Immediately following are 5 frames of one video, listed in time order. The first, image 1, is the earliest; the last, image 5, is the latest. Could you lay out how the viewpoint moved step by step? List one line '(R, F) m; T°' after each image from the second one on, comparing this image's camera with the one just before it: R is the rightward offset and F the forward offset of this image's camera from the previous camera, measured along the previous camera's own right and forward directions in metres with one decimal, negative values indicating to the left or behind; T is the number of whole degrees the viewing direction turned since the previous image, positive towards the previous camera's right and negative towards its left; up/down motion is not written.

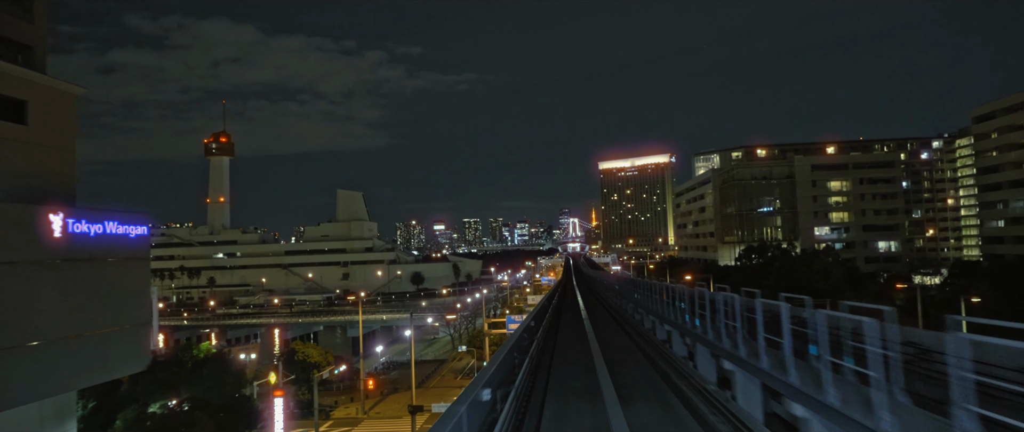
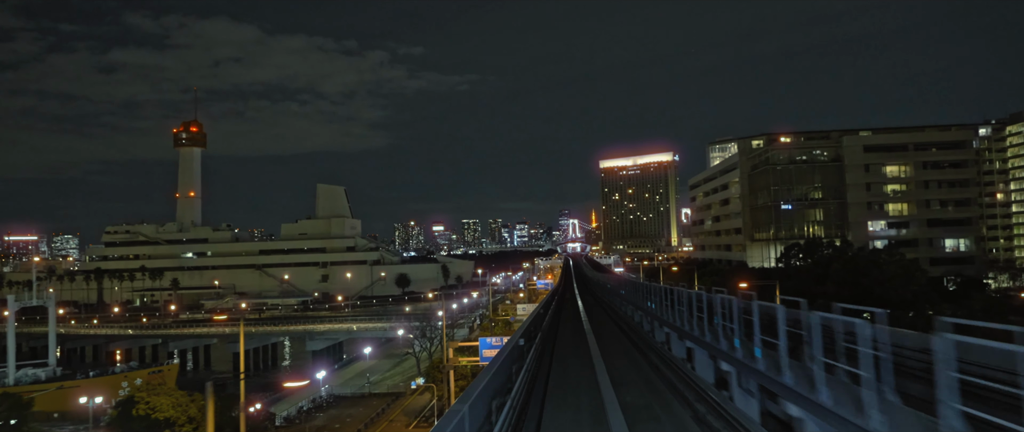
(+0.2, +1.6) m; 0°
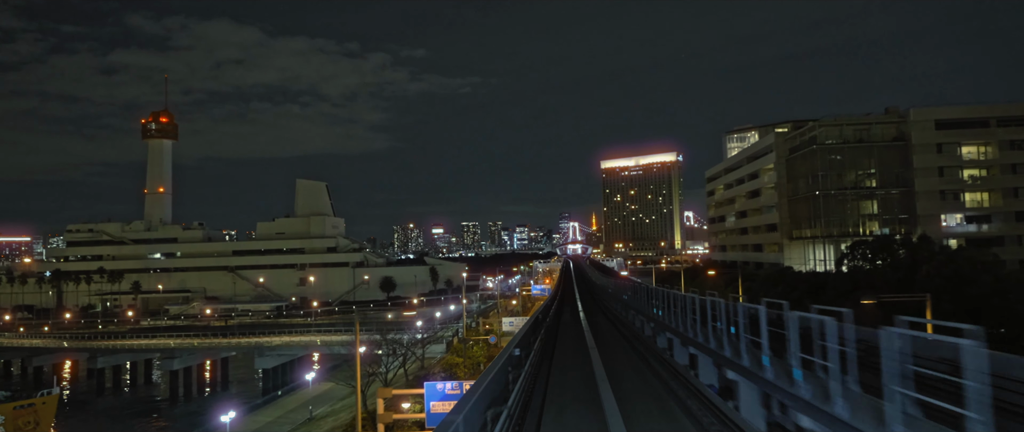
(+0.2, +1.5) m; 0°
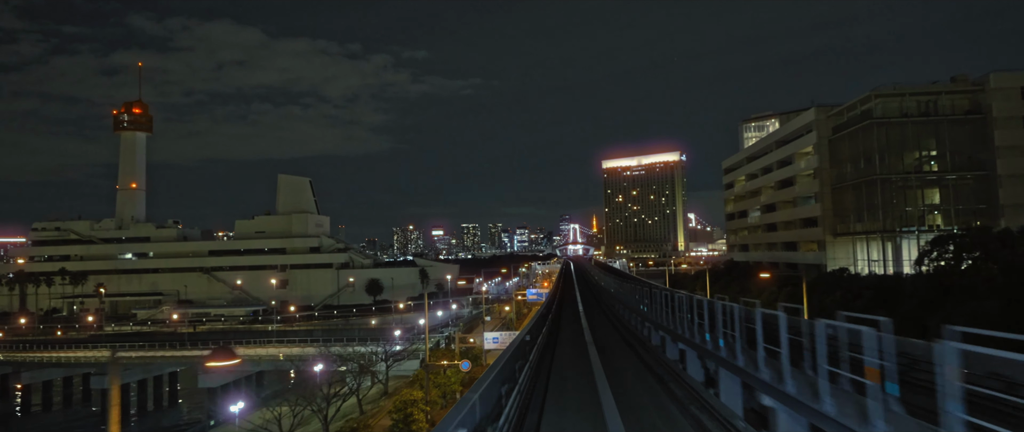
(+0.1, +1.2) m; 0°
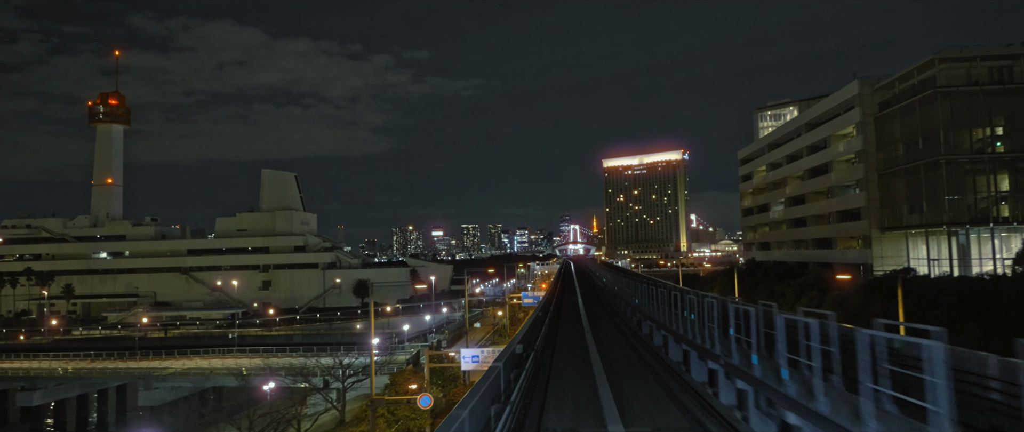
(+0.1, +0.9) m; 0°
